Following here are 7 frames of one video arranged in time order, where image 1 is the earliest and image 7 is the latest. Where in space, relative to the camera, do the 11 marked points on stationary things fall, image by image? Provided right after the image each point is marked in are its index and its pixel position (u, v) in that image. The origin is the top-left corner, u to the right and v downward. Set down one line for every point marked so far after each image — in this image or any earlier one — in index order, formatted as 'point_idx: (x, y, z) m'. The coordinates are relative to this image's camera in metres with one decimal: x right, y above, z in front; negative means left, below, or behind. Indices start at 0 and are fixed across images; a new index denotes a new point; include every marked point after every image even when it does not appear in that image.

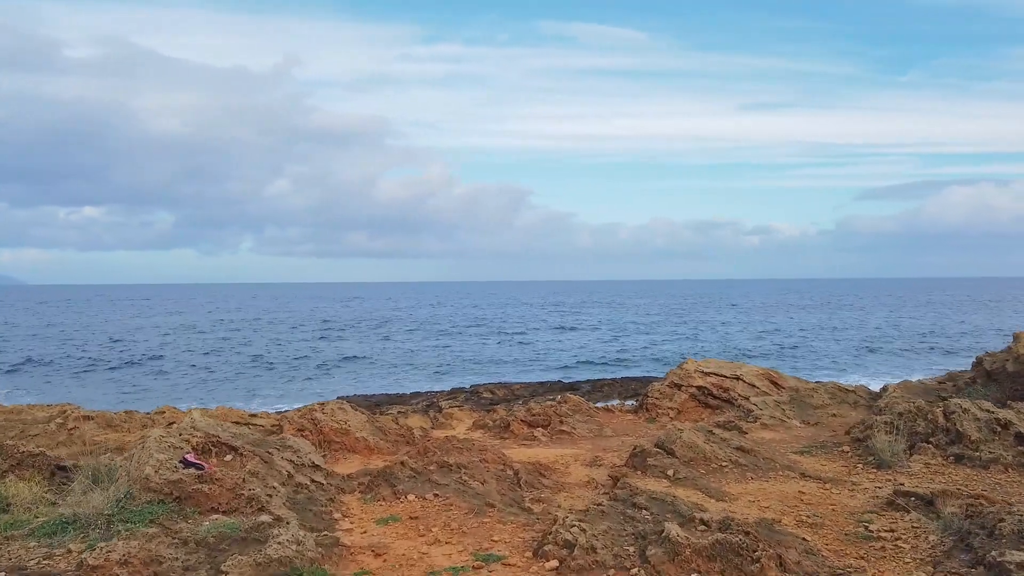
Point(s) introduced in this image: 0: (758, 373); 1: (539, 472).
0: (+2.7, -0.9, +8.3) m
1: (+0.2, -1.4, +5.8) m
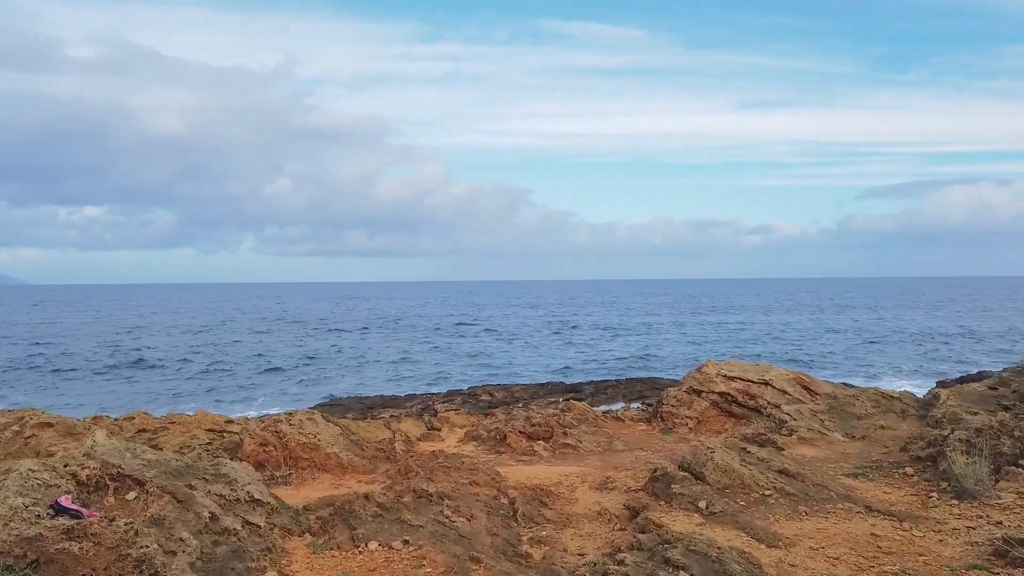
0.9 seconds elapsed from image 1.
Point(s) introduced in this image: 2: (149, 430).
0: (+2.7, -0.9, +7.3) m
1: (+0.2, -1.3, +4.8) m
2: (-5.3, -2.1, +11.2) m
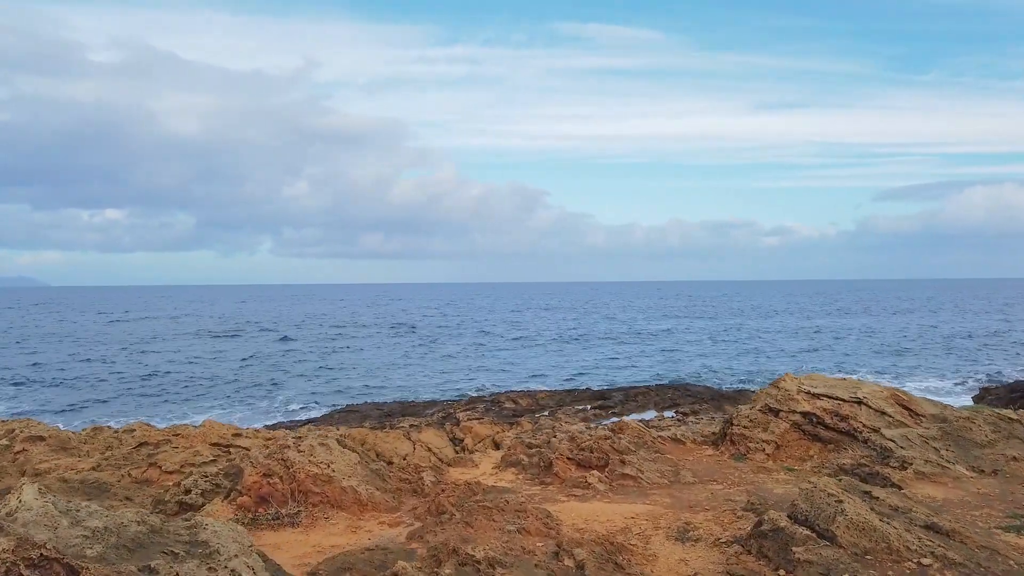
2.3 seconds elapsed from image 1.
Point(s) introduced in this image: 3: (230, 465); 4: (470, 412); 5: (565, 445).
0: (+3.0, -0.9, +6.2) m
1: (+0.5, -1.3, +3.8) m
2: (-4.9, -2.1, +10.2) m
3: (-2.6, -1.6, +7.0) m
4: (-1.0, -2.8, +17.4) m
5: (+0.5, -1.4, +6.9) m
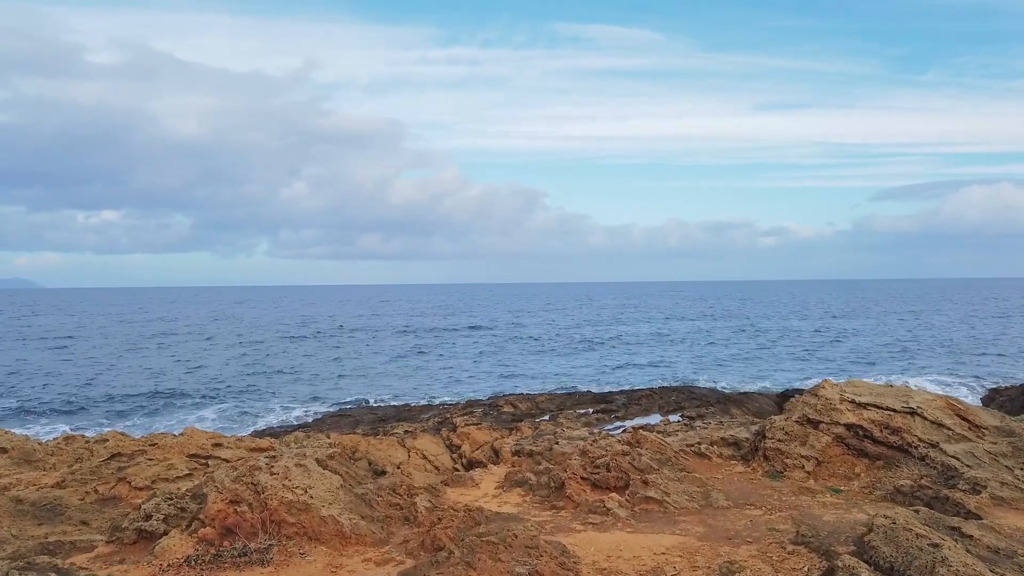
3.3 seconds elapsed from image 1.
0: (+3.1, -0.8, +5.5) m
1: (+0.5, -1.3, +3.0) m
2: (-4.9, -2.1, +9.5) m
3: (-2.6, -1.6, +6.2) m
4: (-1.0, -2.8, +16.7) m
5: (+0.5, -1.4, +6.2) m
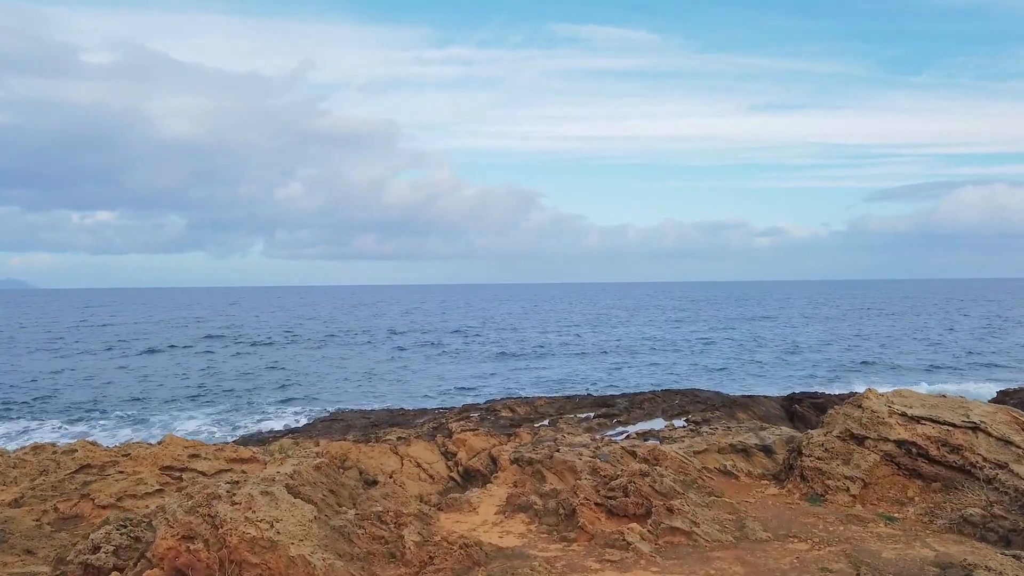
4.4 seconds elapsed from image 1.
0: (+3.1, -0.8, +4.8) m
1: (+0.6, -1.3, +2.4) m
2: (-4.9, -2.1, +8.8) m
3: (-2.5, -1.6, +5.5) m
4: (-1.0, -2.8, +16.0) m
5: (+0.5, -1.4, +5.5) m
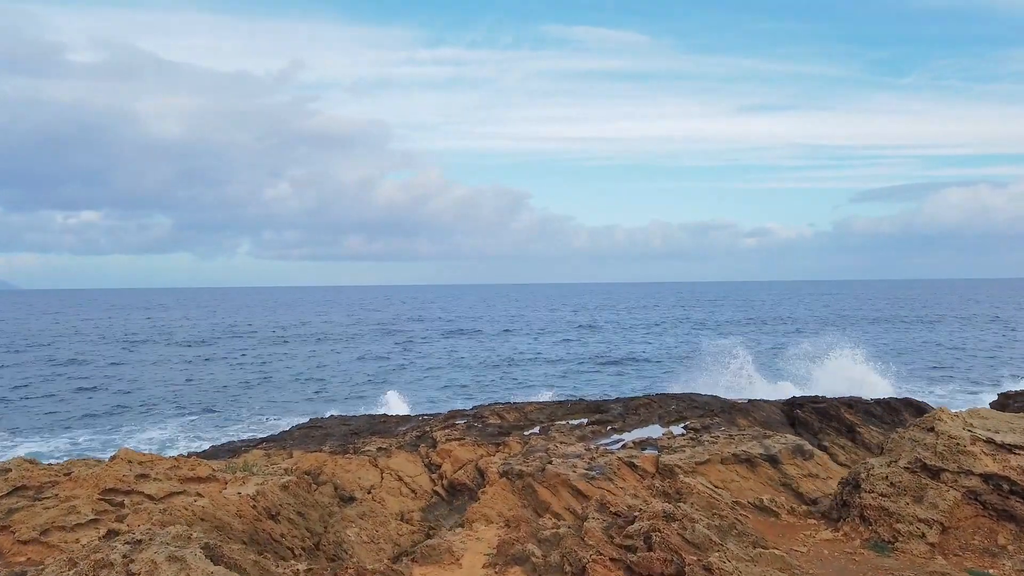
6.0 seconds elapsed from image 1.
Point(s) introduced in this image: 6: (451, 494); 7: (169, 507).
0: (+3.0, -0.8, +3.9) m
1: (+0.6, -1.3, +1.4) m
2: (-5.0, -2.1, +7.7) m
3: (-2.6, -1.6, +4.5) m
4: (-1.3, -2.8, +15.0) m
5: (+0.5, -1.4, +4.6) m
6: (-0.9, -3.1, +11.6) m
7: (-3.3, -2.1, +7.2) m
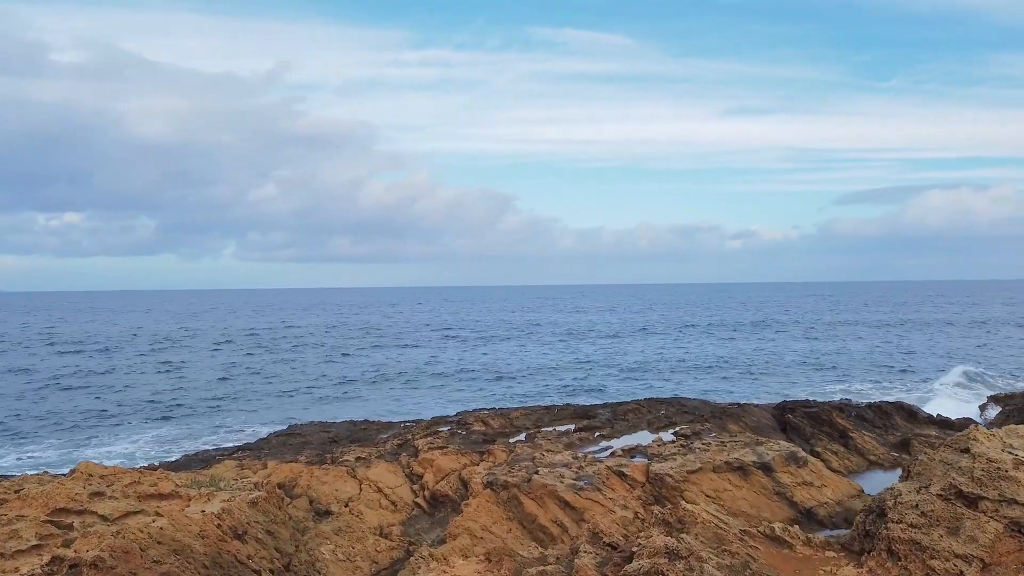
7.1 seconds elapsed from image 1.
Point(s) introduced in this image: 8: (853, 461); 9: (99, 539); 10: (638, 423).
0: (+3.0, -0.8, +3.5) m
1: (+0.5, -1.3, +0.9) m
2: (-5.1, -2.1, +7.1) m
3: (-2.7, -1.6, +3.9) m
4: (-1.5, -2.9, +14.5) m
5: (+0.4, -1.4, +4.1) m
6: (-1.2, -3.2, +11.0) m
7: (-3.4, -2.1, +6.6) m
8: (+6.9, -3.5, +15.4) m
9: (-3.5, -2.1, +6.4) m
10: (+2.8, -2.9, +16.4) m
